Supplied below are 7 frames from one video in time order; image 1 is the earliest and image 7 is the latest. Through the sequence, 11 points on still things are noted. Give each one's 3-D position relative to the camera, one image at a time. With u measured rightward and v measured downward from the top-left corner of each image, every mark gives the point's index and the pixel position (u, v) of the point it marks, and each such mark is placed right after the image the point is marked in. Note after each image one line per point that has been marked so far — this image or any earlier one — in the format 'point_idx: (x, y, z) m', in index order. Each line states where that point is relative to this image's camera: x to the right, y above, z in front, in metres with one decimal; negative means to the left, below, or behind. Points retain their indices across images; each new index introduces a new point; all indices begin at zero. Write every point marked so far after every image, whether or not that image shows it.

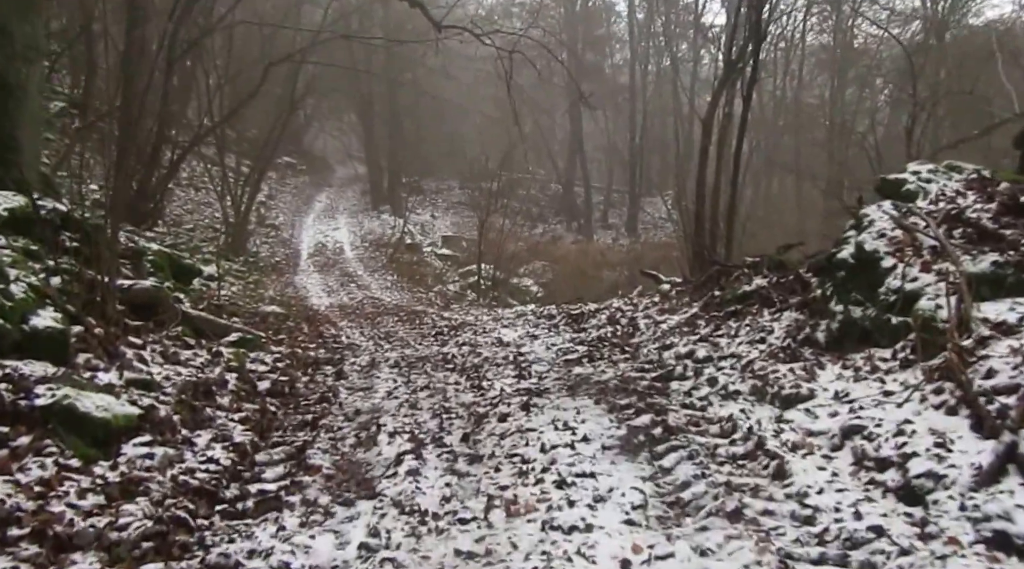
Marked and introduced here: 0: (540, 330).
0: (+0.4, -0.6, +12.7) m
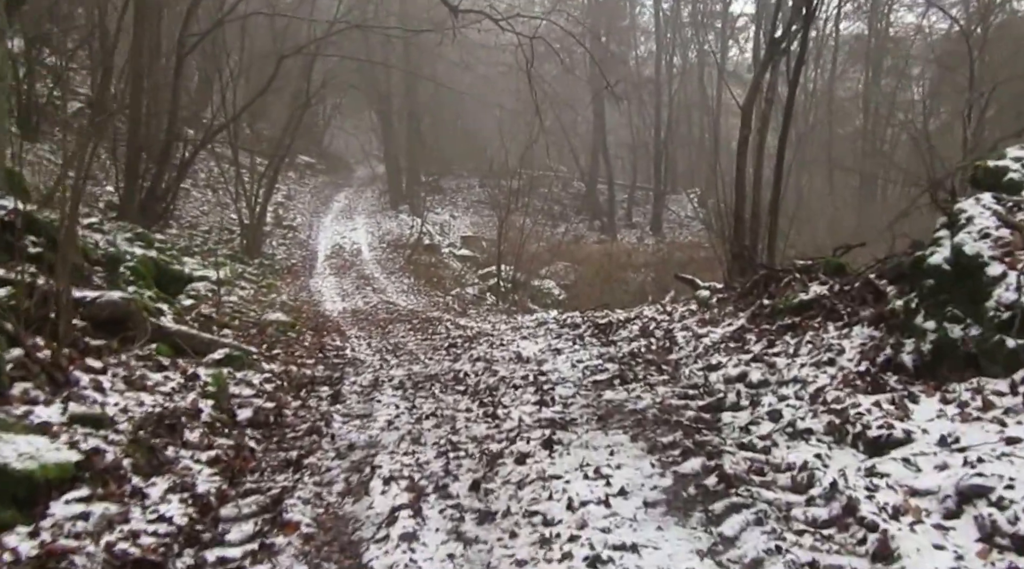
0: (+0.6, -0.7, +11.4) m
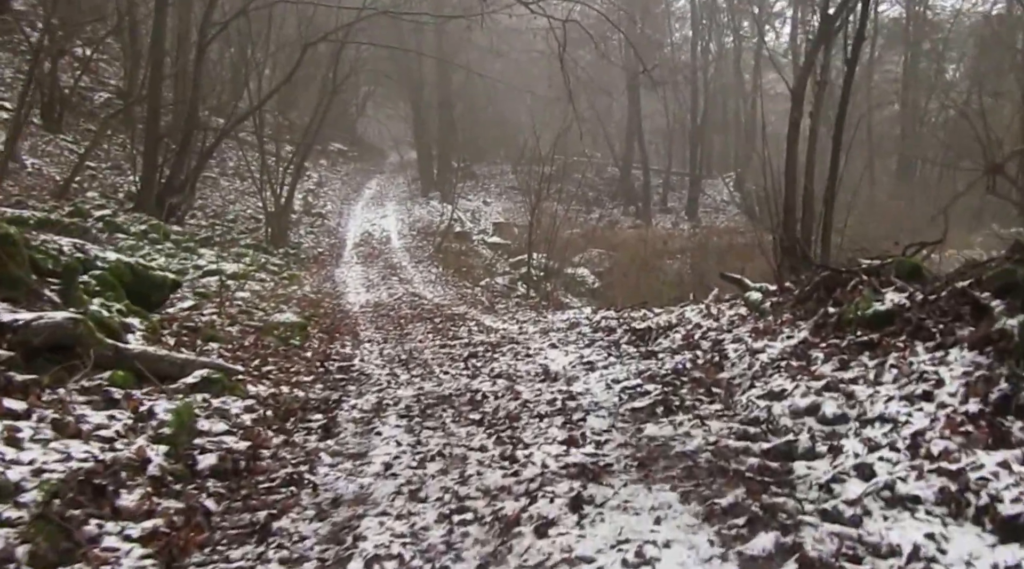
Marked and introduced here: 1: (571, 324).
0: (+0.8, -0.7, +10.0) m
1: (+0.8, -0.5, +13.6) m
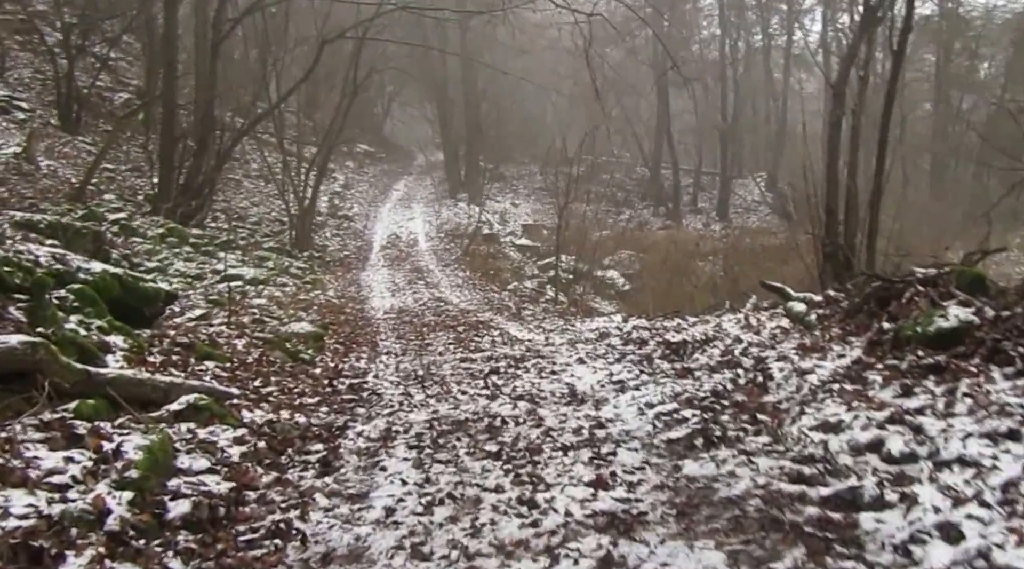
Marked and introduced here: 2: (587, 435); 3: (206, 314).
0: (+1.1, -0.8, +9.2) m
1: (+1.1, -0.6, +12.7) m
2: (+0.5, -1.0, +7.0) m
3: (-4.1, -0.4, +14.0) m
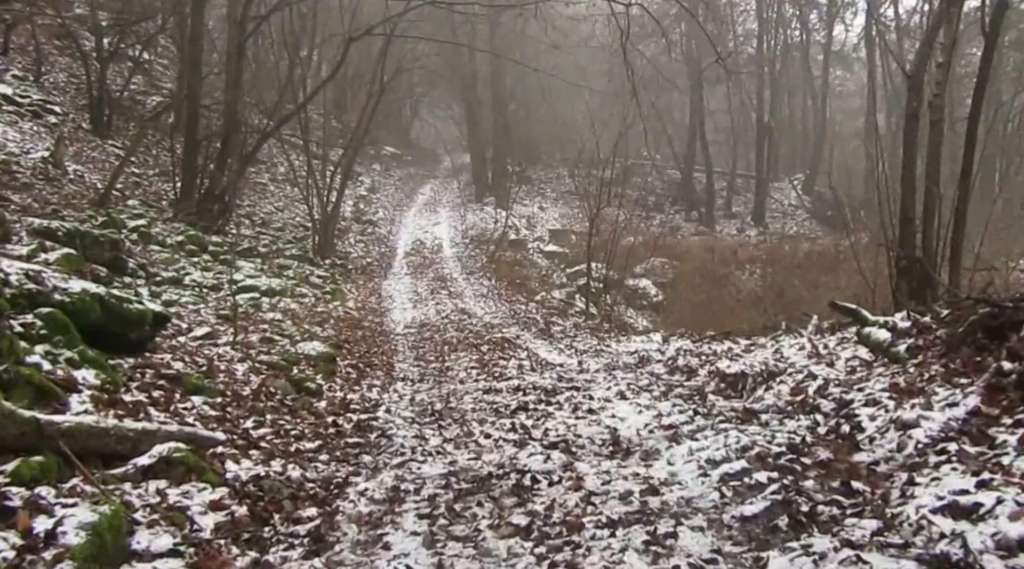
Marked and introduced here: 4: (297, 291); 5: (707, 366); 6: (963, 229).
0: (+1.3, -1.0, +7.9) m
1: (+1.5, -0.8, +11.4) m
2: (+0.7, -1.2, +5.7) m
3: (-3.7, -0.6, +12.9) m
4: (-4.0, -0.2, +18.4) m
5: (+1.9, -0.8, +10.0) m
6: (+4.5, +0.6, +10.3) m
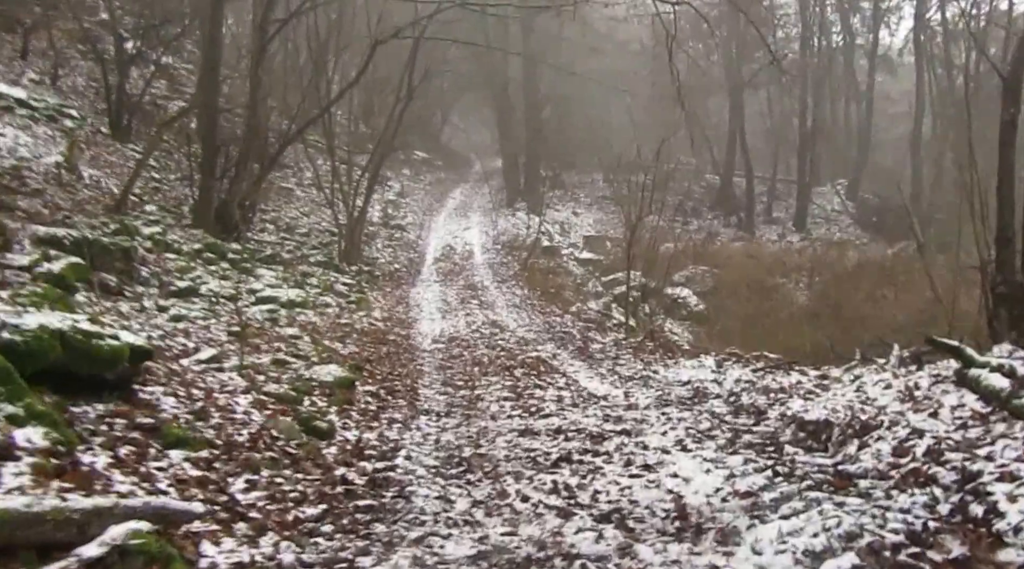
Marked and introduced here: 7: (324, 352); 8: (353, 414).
0: (+1.6, -1.2, +6.5) m
1: (+1.8, -1.1, +10.0) m
2: (+0.9, -1.4, +4.3) m
3: (-3.3, -0.8, +11.6) m
4: (-3.4, -0.3, +17.2) m
5: (+2.2, -1.0, +8.6) m
6: (+4.9, +0.3, +8.8) m
7: (-2.6, -1.0, +13.8) m
8: (-1.5, -1.2, +9.9) m
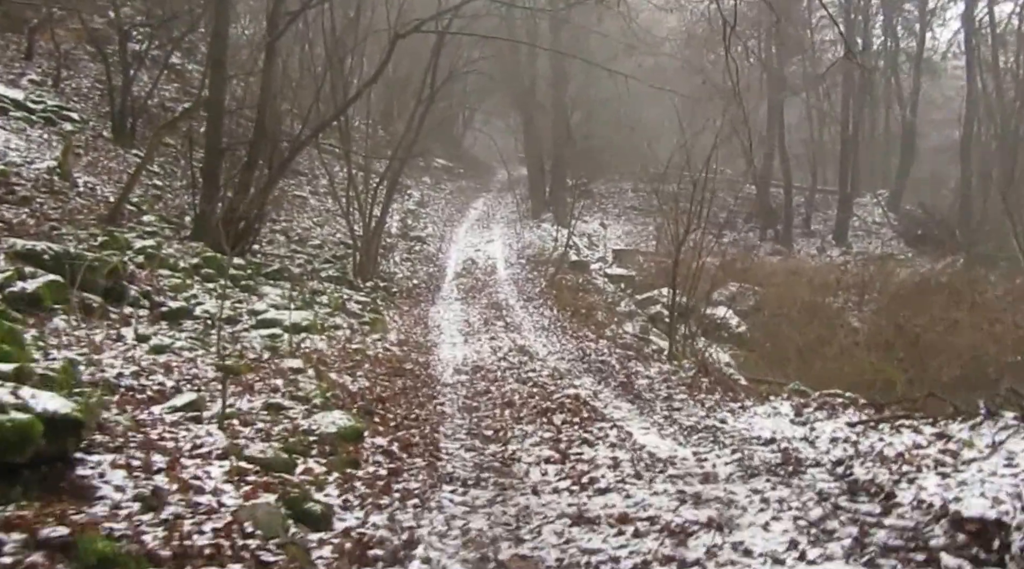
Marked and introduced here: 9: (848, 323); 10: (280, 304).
0: (+1.9, -1.5, +4.5) m
1: (+2.2, -1.4, +8.0) m
2: (+1.2, -1.7, +2.3) m
3: (-2.9, -1.1, +9.7) m
4: (-2.9, -0.7, +15.3) m
5: (+2.6, -1.3, +6.6) m
6: (+5.2, 0.0, +6.7) m
7: (-2.2, -1.3, +11.9) m
8: (-1.2, -1.5, +7.9) m
9: (+6.1, -0.7, +18.5) m
10: (-3.5, -0.4, +14.8) m
